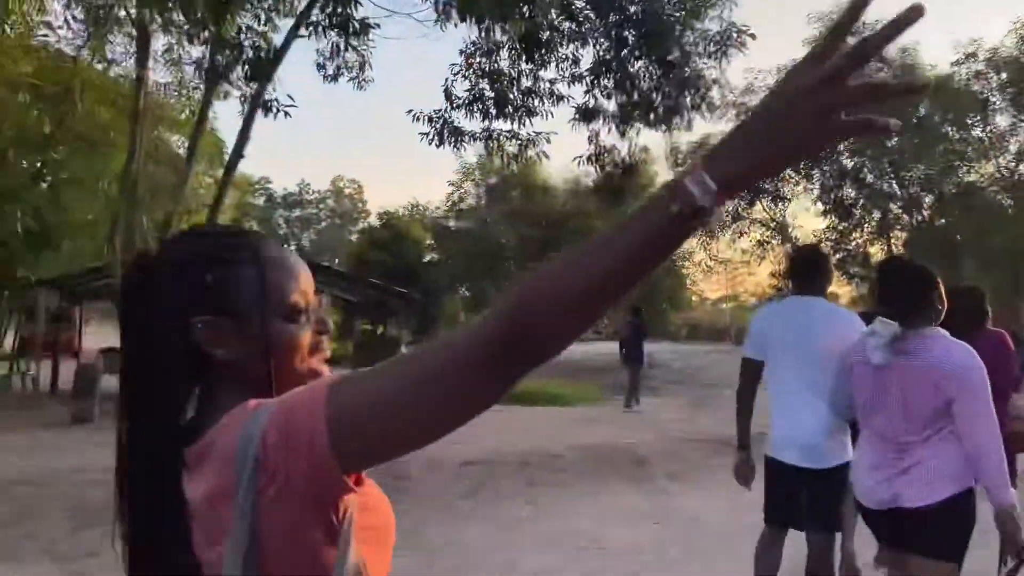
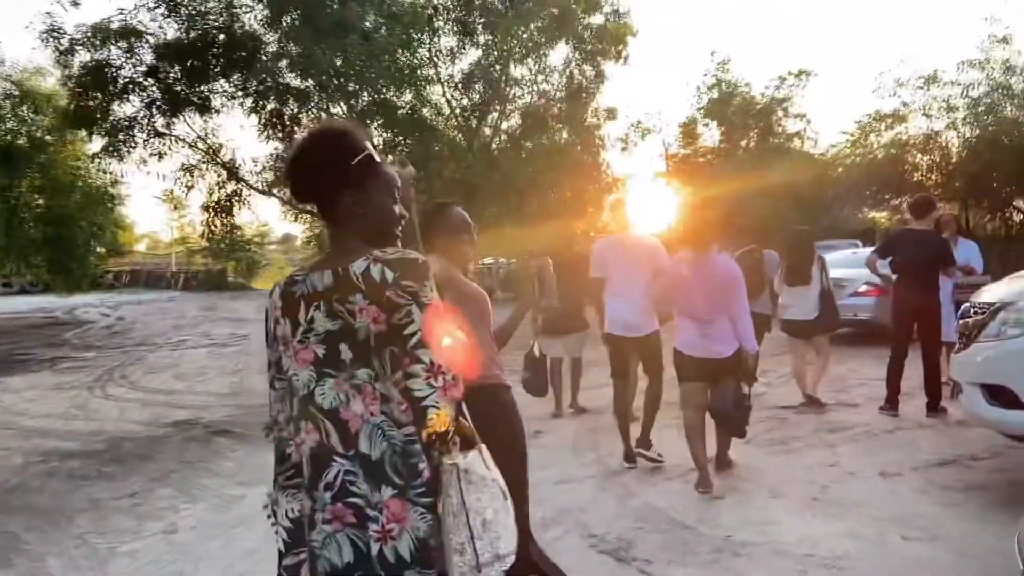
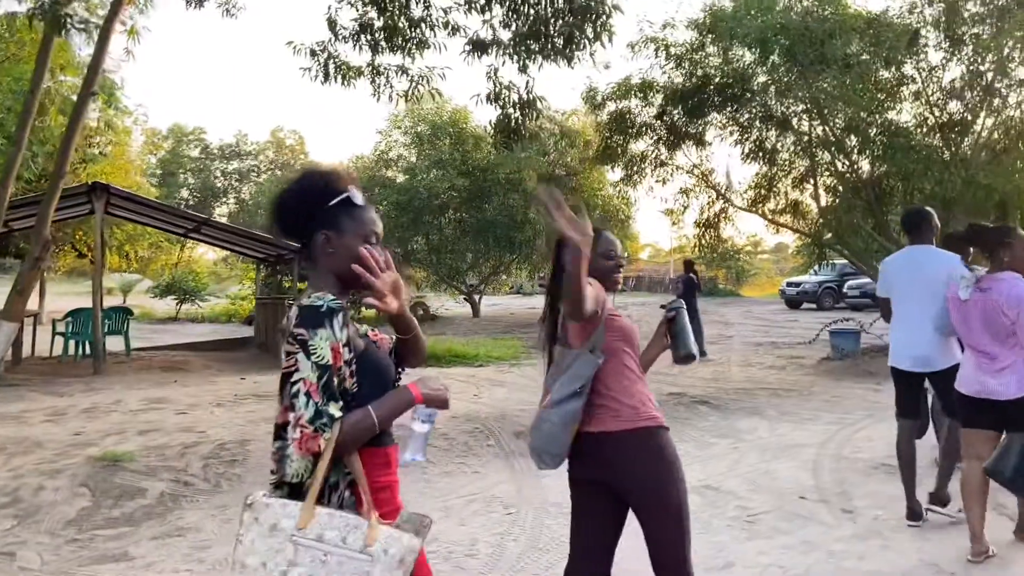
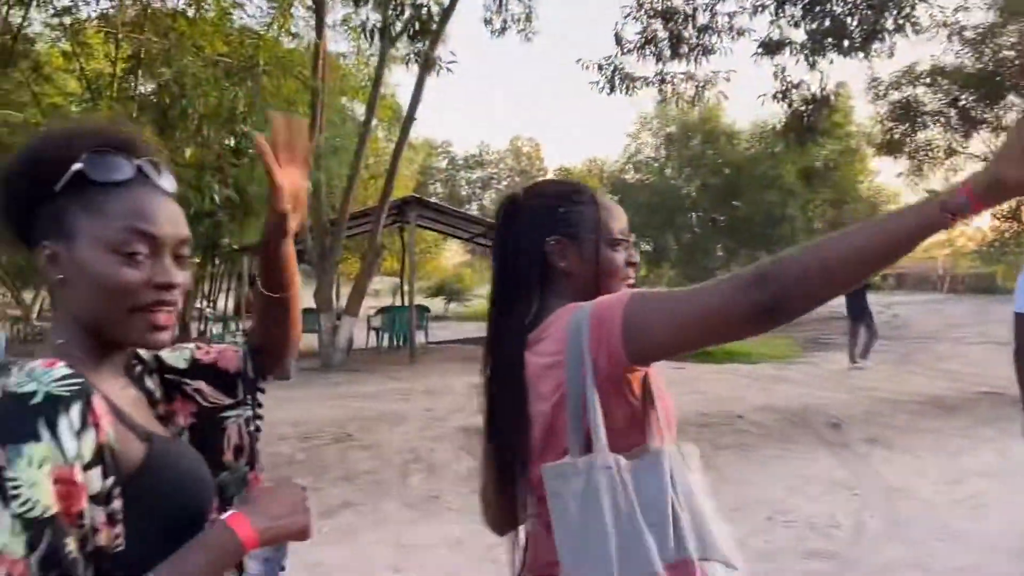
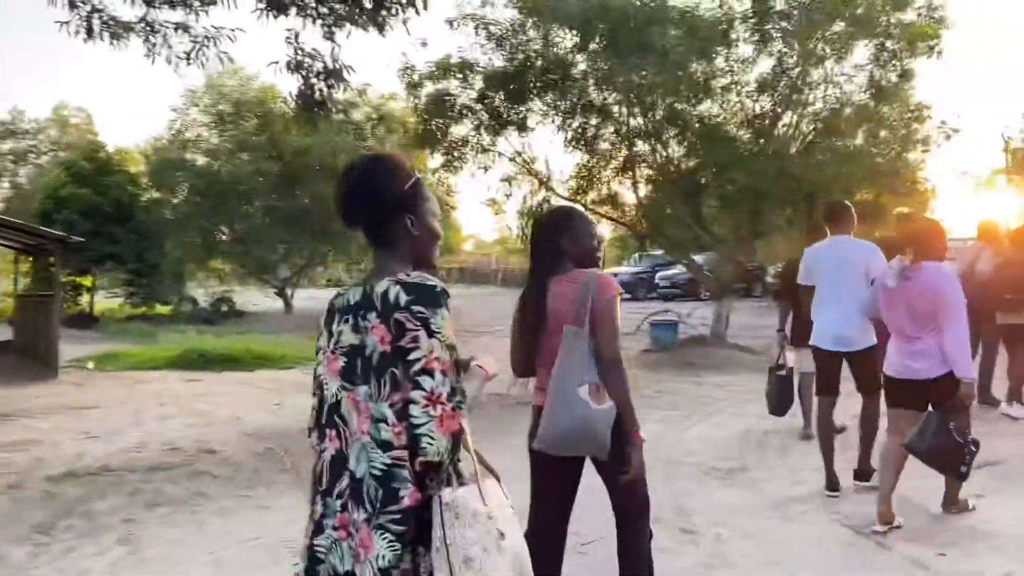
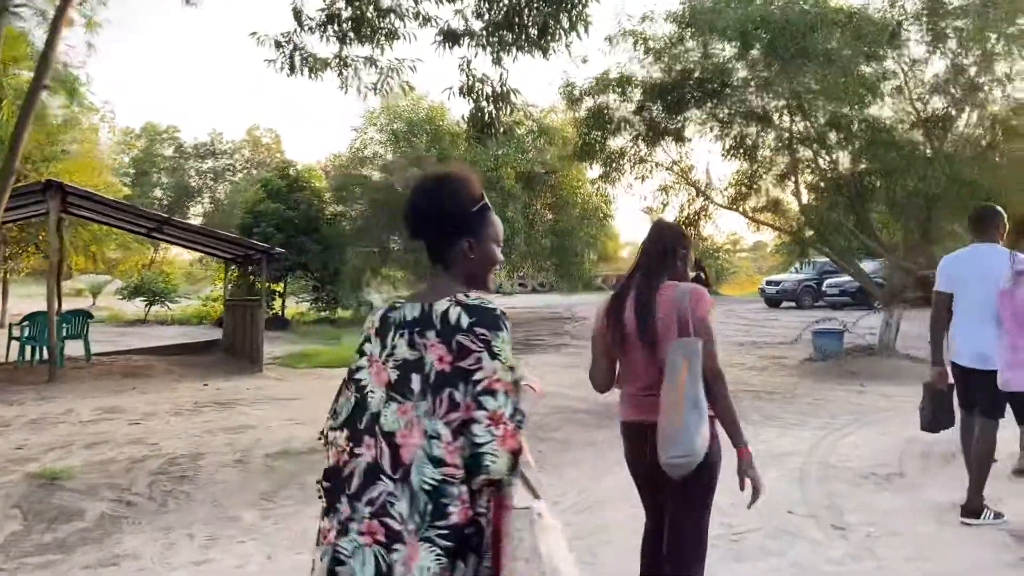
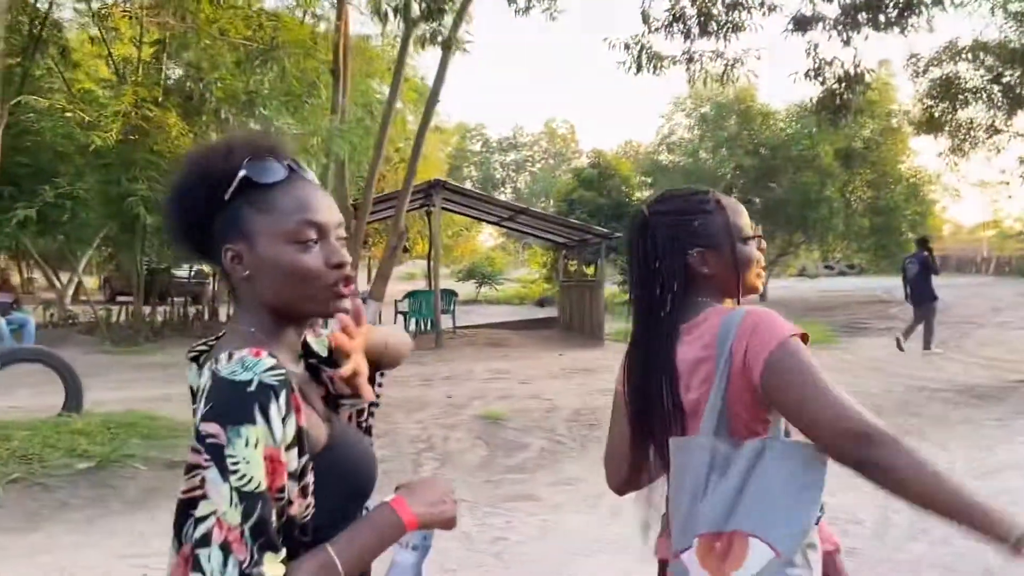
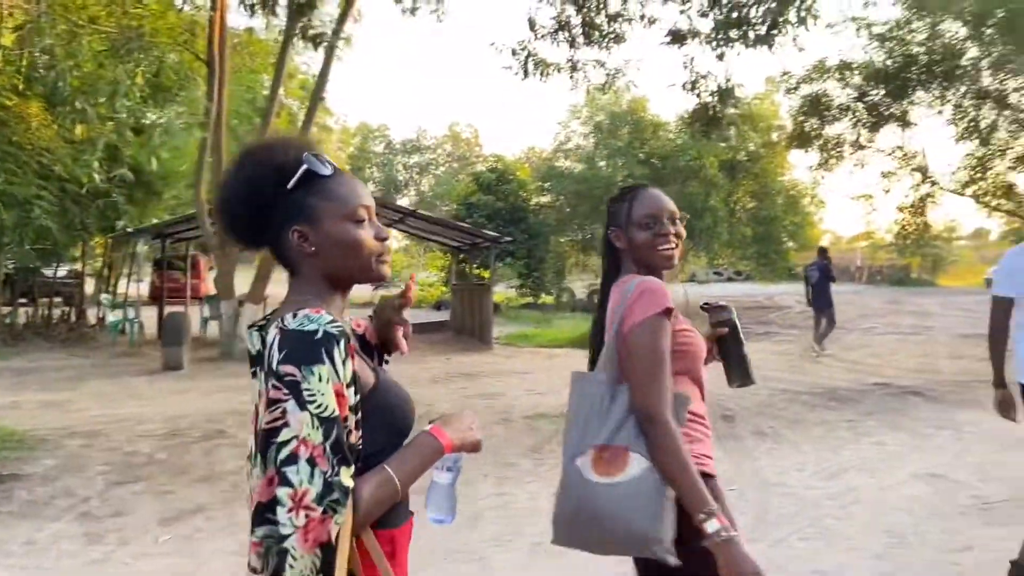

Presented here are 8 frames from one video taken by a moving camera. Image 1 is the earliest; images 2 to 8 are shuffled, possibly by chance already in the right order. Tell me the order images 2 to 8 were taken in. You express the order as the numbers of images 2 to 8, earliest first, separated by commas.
4, 7, 8, 3, 6, 5, 2
